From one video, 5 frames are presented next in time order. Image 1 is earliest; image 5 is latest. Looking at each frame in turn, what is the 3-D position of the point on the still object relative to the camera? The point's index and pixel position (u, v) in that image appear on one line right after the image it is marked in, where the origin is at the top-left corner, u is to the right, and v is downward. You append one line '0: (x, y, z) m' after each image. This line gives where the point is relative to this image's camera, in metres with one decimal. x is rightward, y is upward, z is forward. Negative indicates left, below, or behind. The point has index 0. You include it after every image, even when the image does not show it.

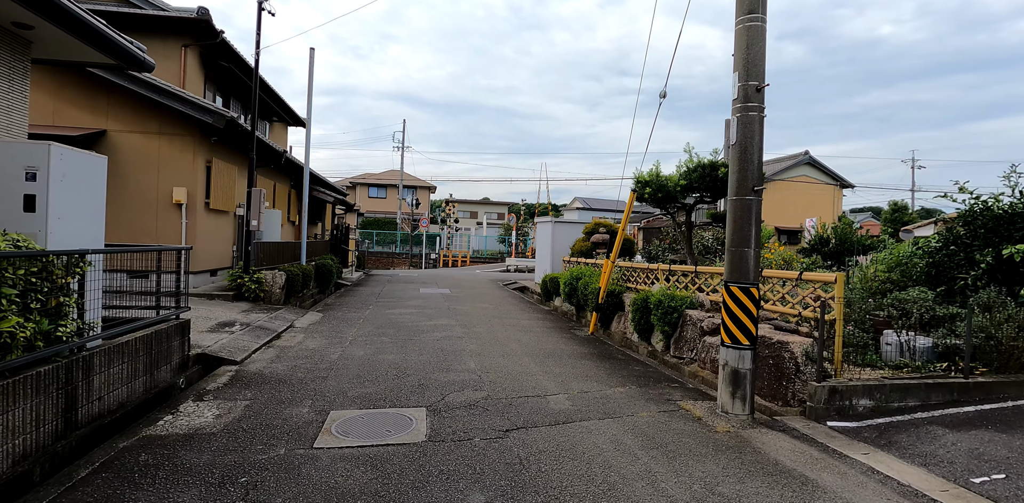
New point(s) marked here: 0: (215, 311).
0: (-4.9, -1.0, +9.0) m
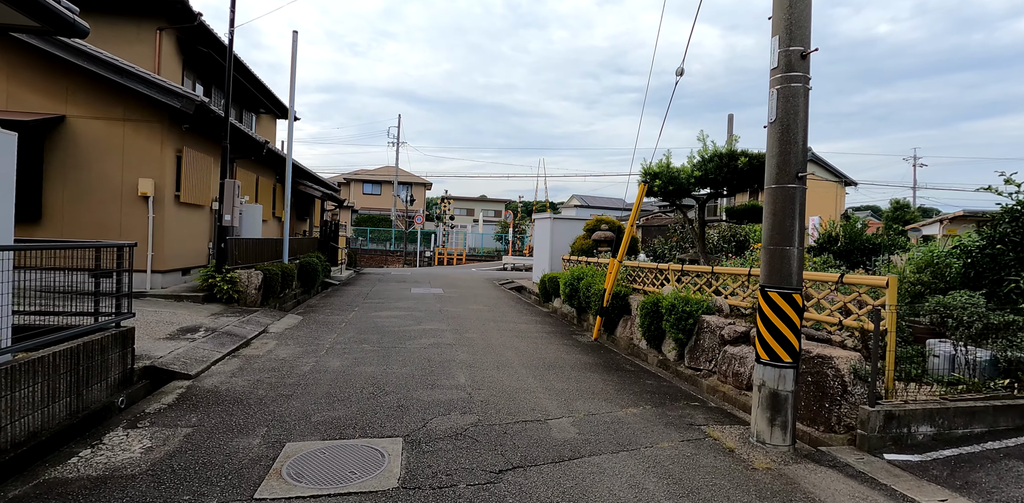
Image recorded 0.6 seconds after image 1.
0: (-4.9, -1.0, +8.1) m
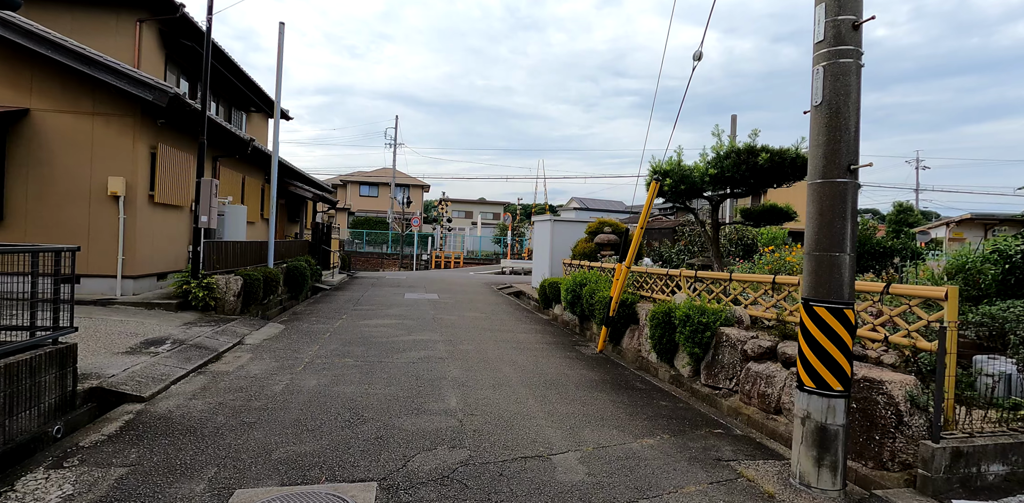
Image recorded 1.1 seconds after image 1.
0: (-5.0, -1.0, +7.4) m
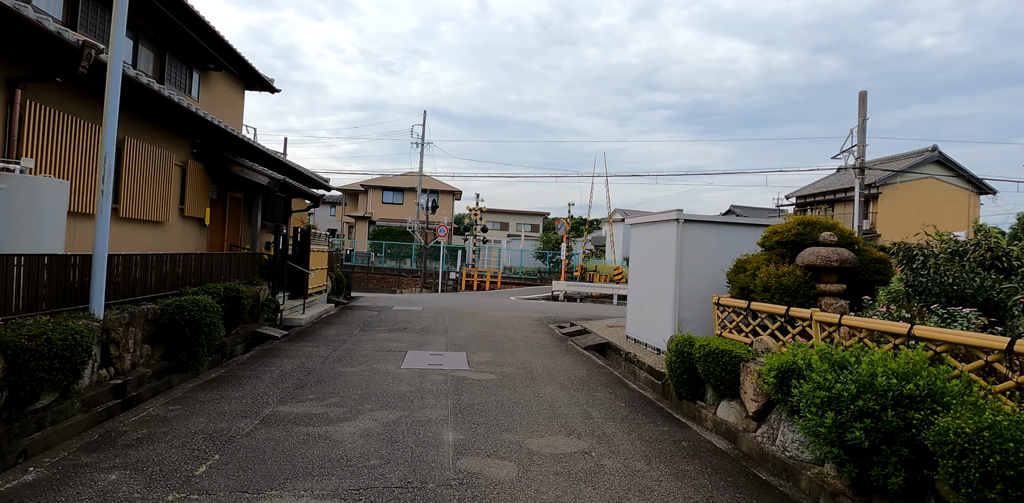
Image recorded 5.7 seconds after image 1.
0: (-4.0, -1.2, +1.0) m
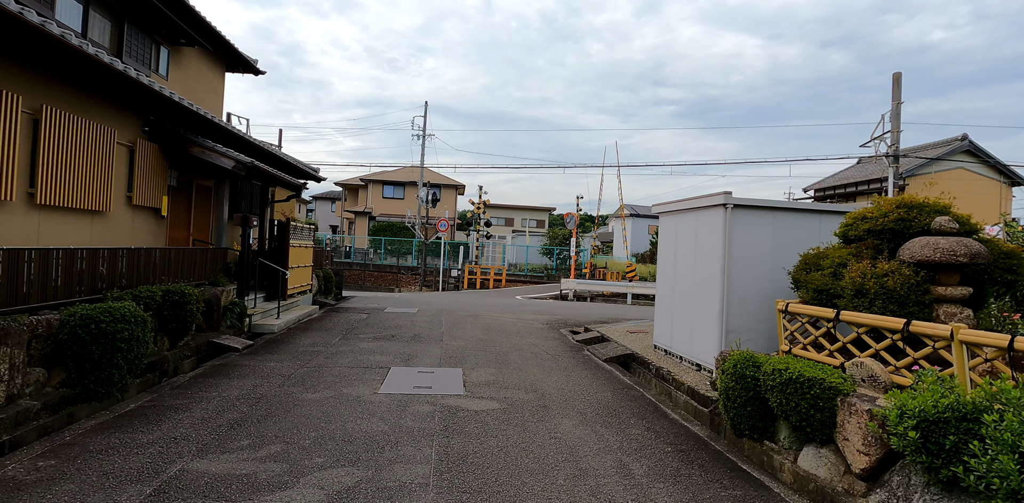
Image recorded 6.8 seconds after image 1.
0: (-4.0, -1.1, -0.4) m
